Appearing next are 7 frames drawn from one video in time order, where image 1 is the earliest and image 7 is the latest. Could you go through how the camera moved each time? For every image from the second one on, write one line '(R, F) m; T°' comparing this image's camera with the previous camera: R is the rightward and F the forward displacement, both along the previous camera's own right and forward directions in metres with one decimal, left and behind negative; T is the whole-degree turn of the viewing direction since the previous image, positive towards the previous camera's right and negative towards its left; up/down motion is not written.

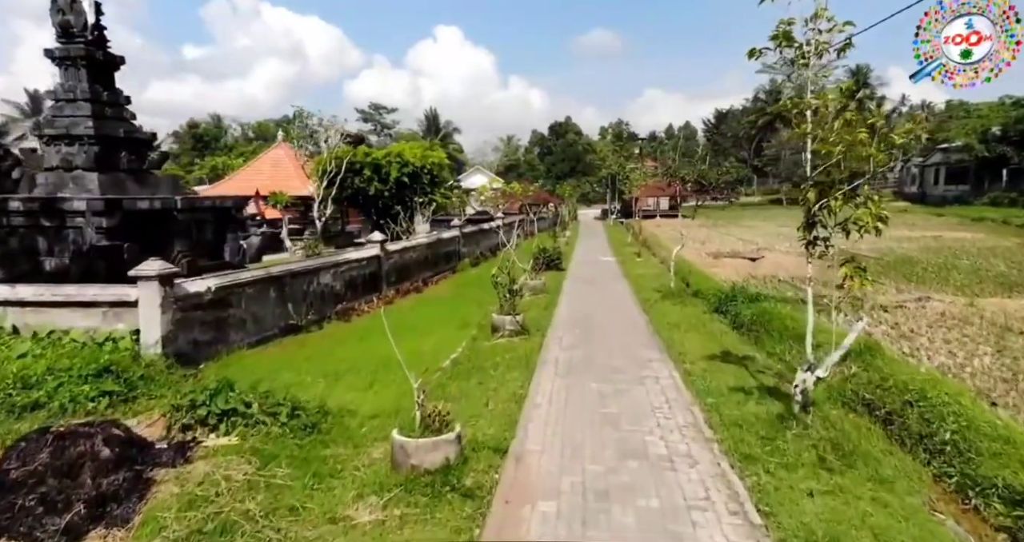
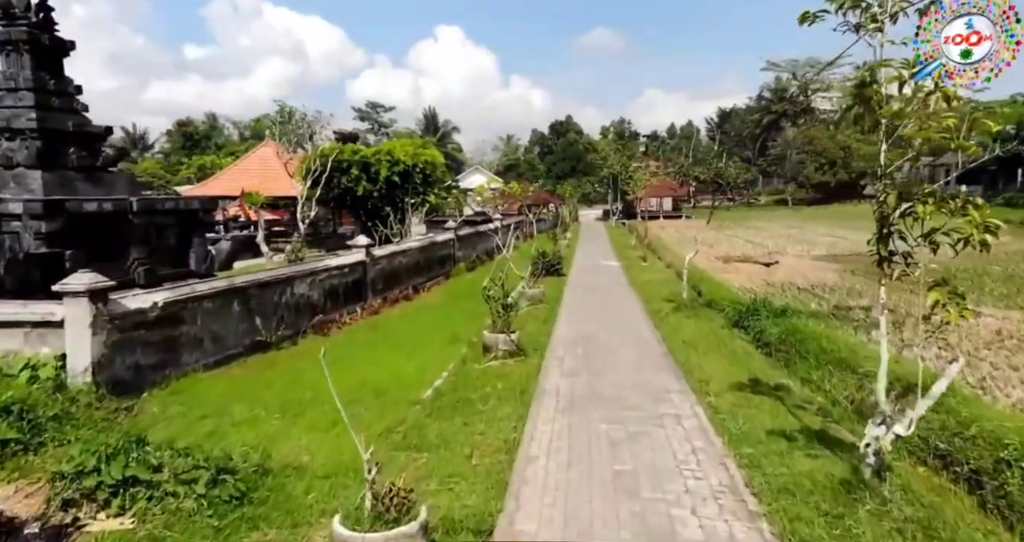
(+0.1, +1.1) m; 0°
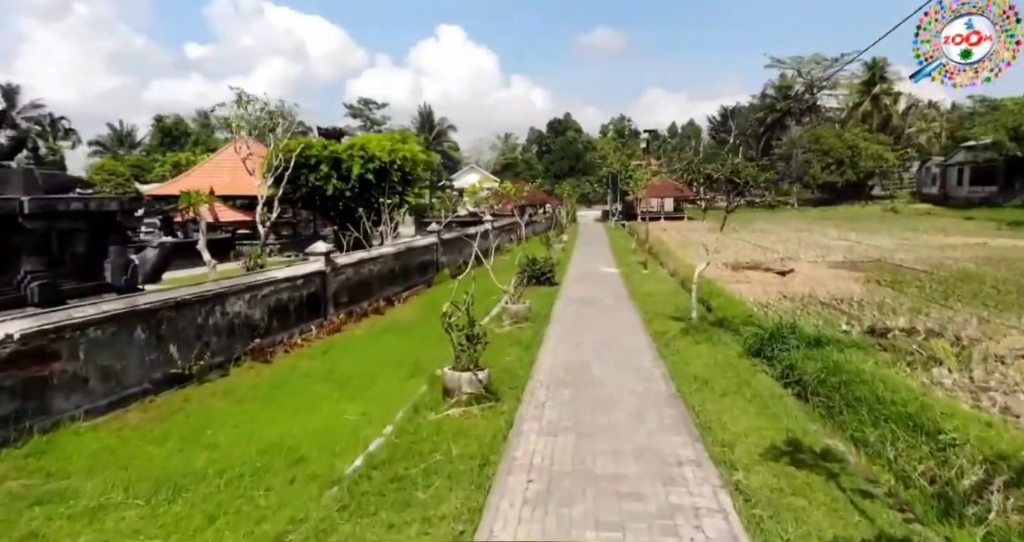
(+0.3, +1.7) m; 0°
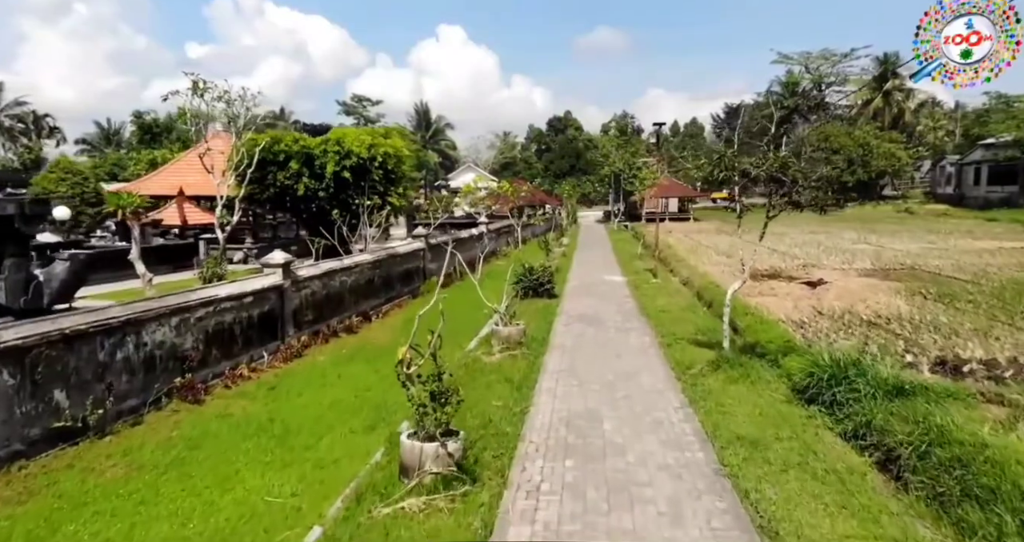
(+0.1, +1.7) m; 0°
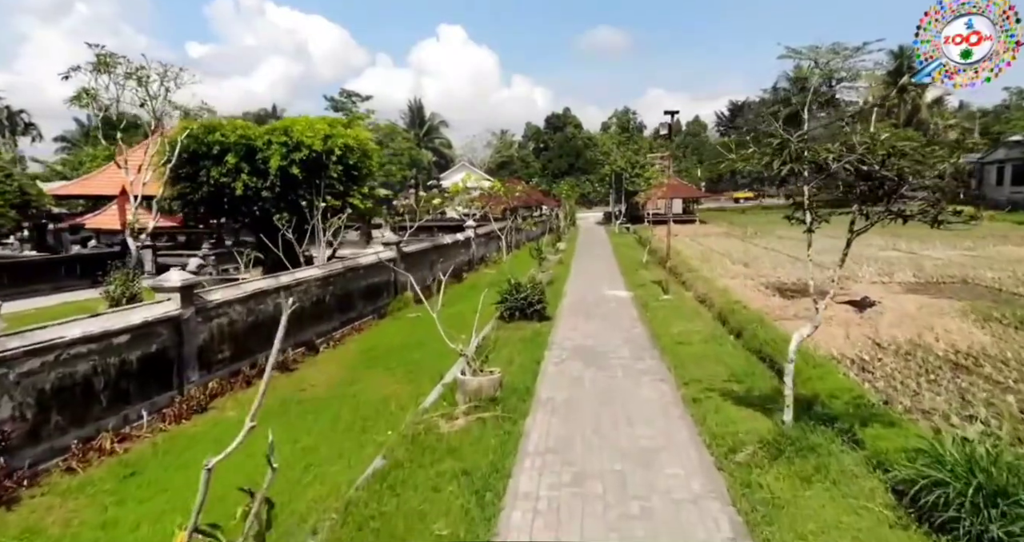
(+0.3, +2.3) m; 0°
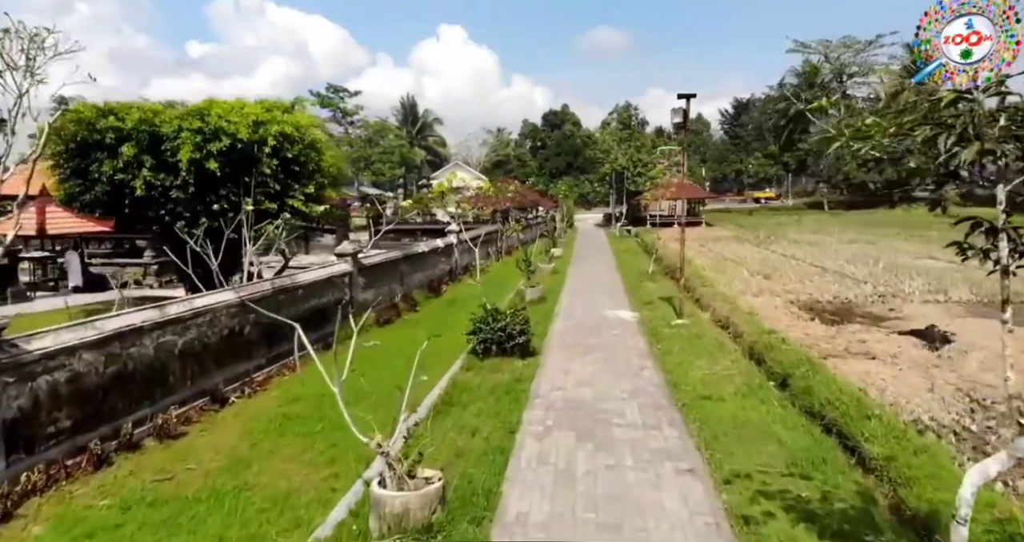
(+0.4, +2.3) m; 0°
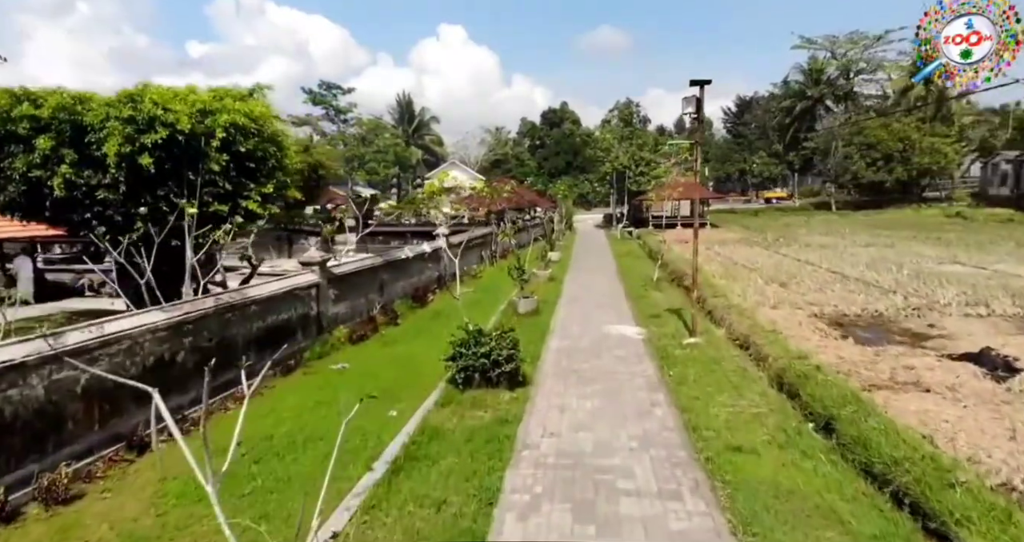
(+0.2, +1.3) m; 0°
